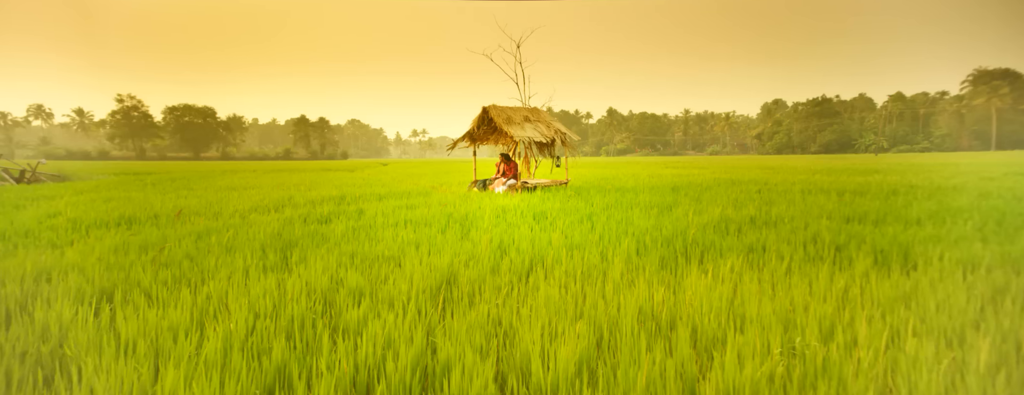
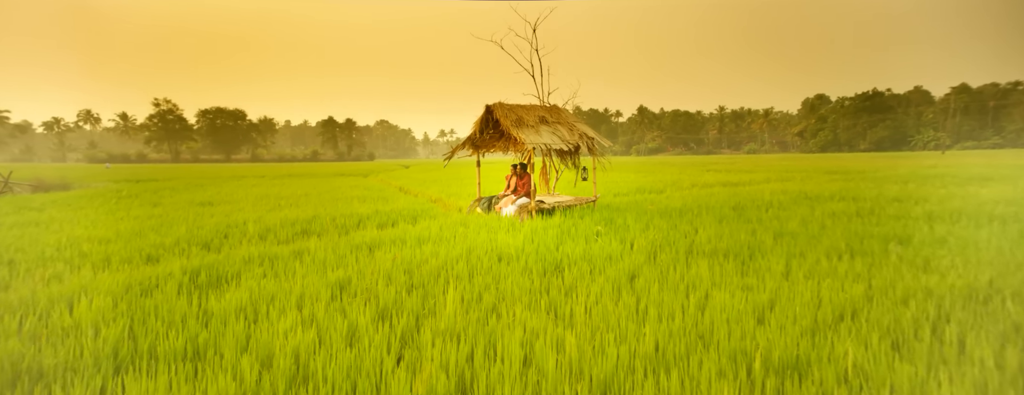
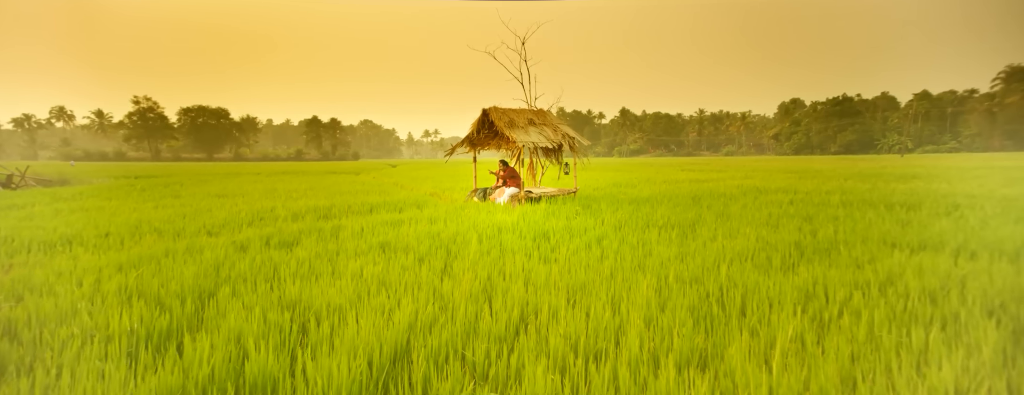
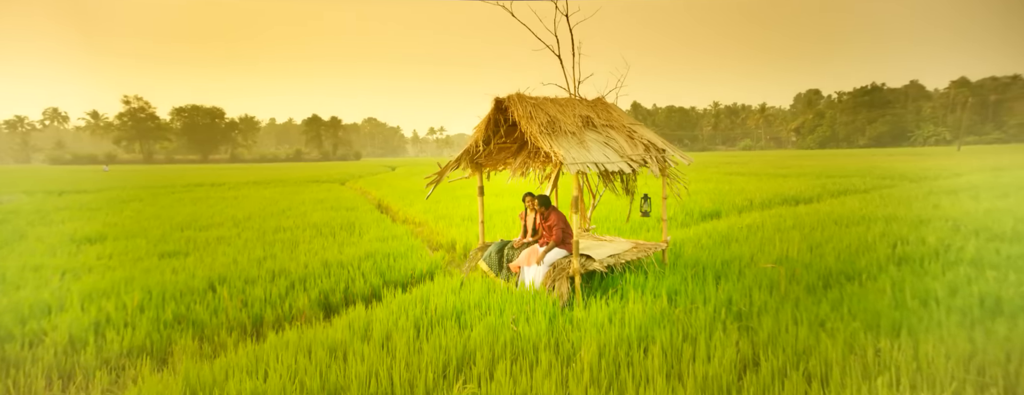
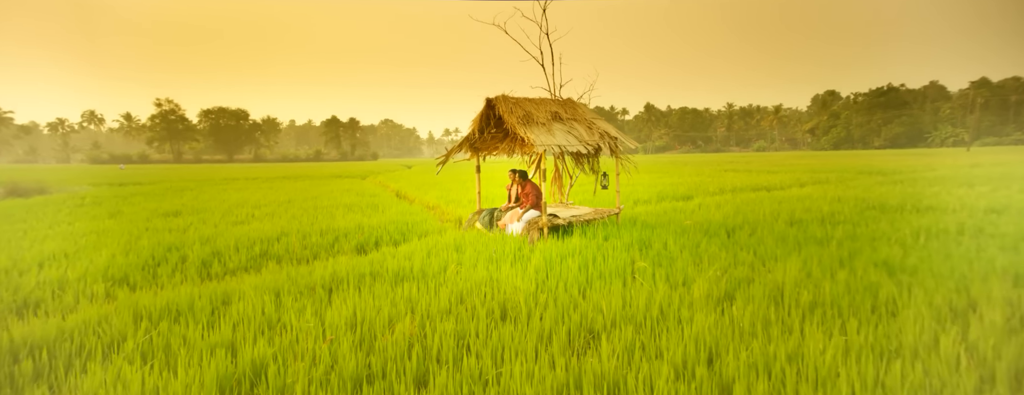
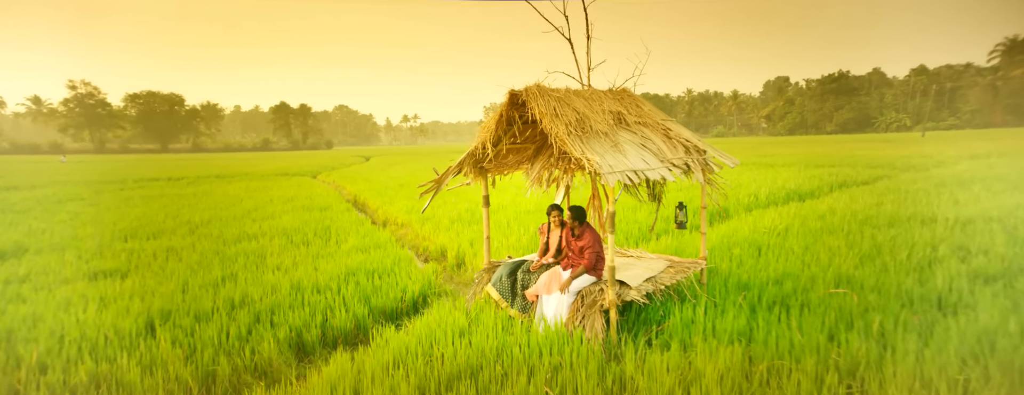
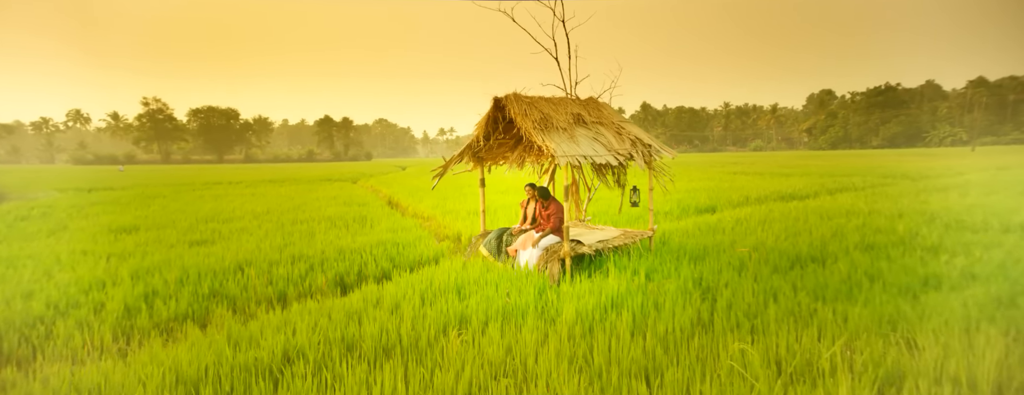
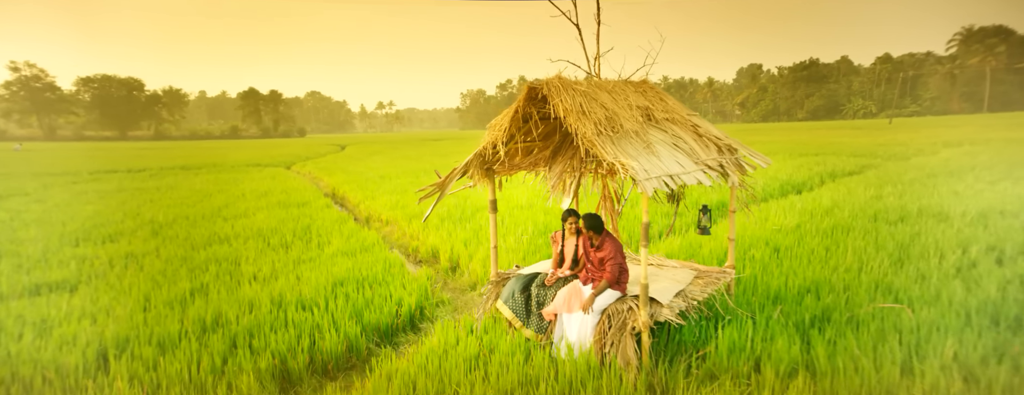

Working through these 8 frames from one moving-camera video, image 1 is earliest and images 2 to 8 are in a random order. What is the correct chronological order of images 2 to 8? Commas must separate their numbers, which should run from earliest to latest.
3, 2, 5, 7, 4, 6, 8
